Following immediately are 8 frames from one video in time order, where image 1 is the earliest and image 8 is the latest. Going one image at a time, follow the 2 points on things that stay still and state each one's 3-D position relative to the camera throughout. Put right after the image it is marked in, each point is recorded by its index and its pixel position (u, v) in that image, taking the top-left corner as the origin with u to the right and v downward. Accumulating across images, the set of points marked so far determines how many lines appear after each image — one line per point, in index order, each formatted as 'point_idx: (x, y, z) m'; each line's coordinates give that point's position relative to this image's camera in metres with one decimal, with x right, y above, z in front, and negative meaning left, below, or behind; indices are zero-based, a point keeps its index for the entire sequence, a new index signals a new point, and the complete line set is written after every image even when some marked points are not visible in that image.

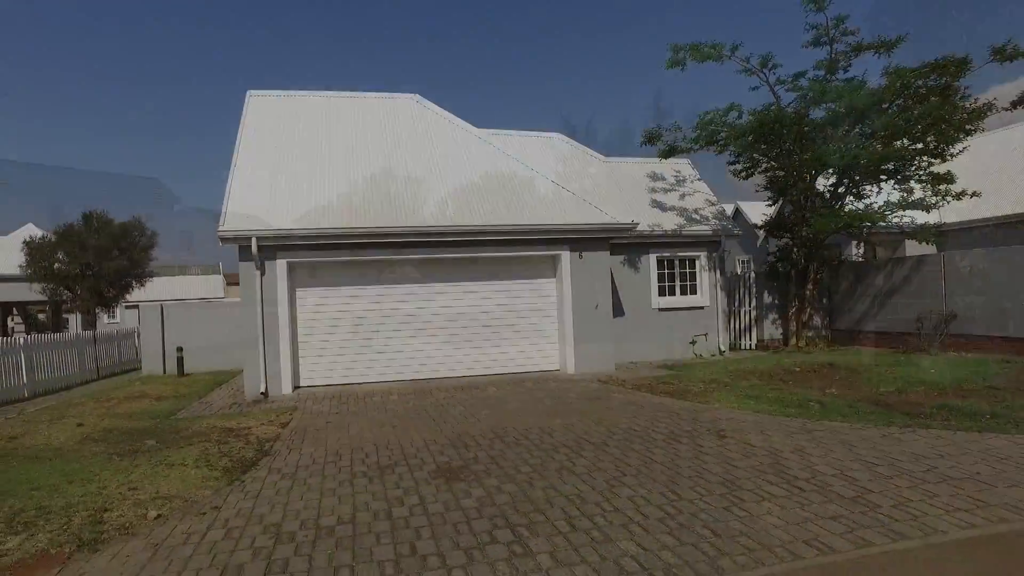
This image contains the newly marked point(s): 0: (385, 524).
0: (-0.9, -1.6, +4.7) m
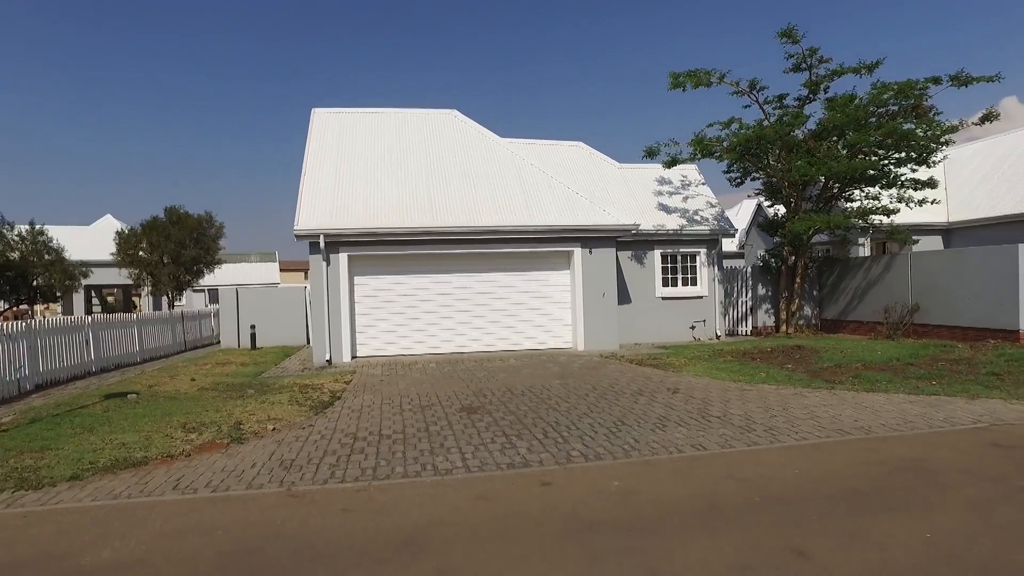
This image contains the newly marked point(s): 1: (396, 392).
0: (-0.9, -1.5, +7.2) m
1: (-1.6, -1.5, +9.8) m
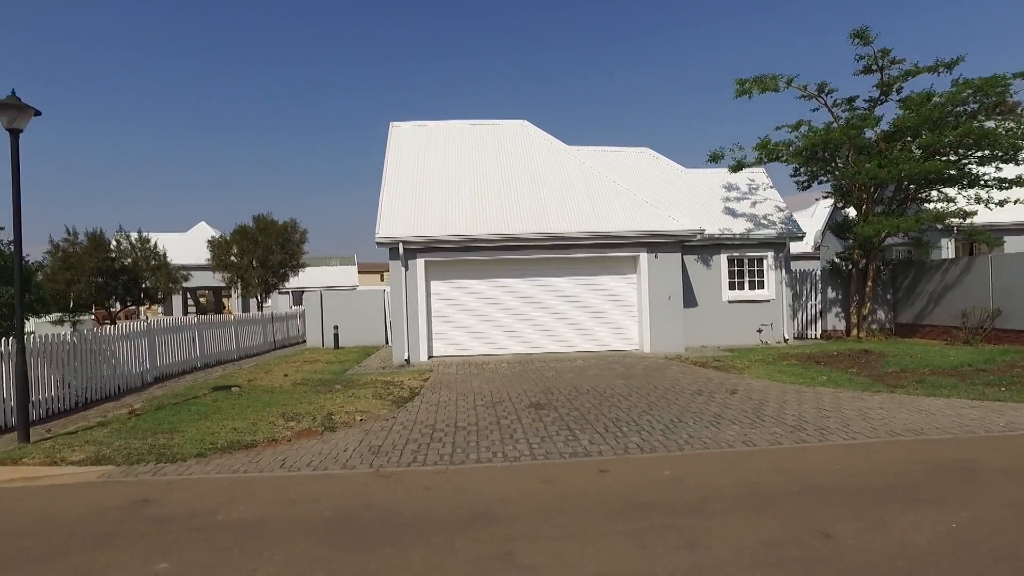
0: (-0.2, -1.6, +7.8) m
1: (-0.6, -1.5, +10.6) m
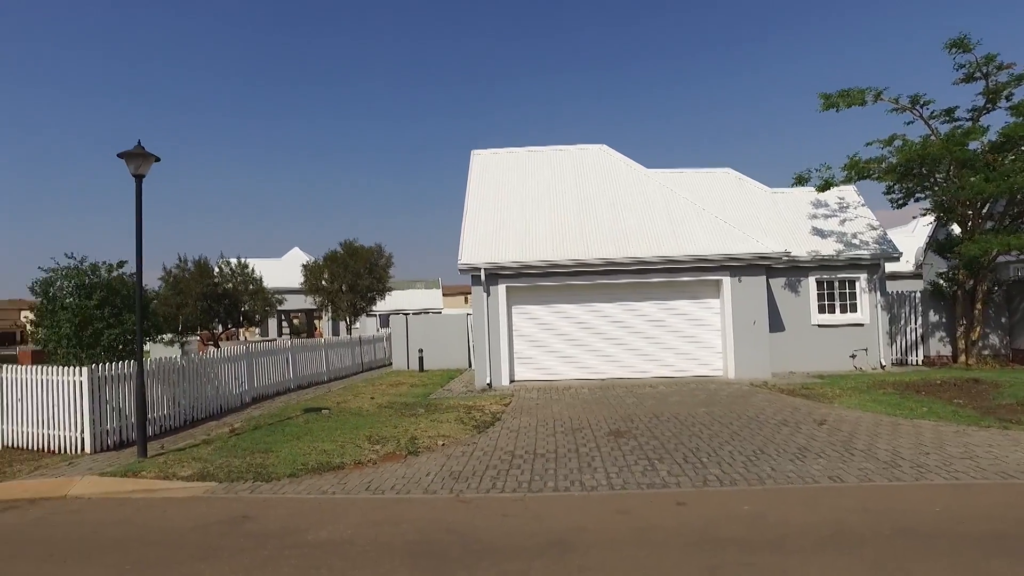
0: (+0.7, -1.9, +7.9) m
1: (+0.6, -1.9, +10.7) m
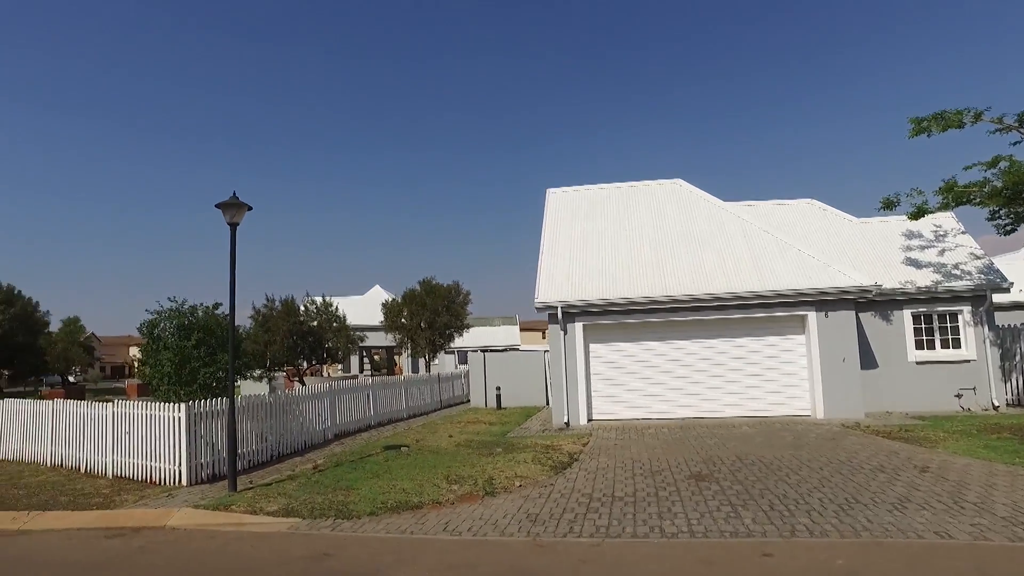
0: (+1.6, -2.3, +7.7) m
1: (+1.7, -2.5, +10.4) m
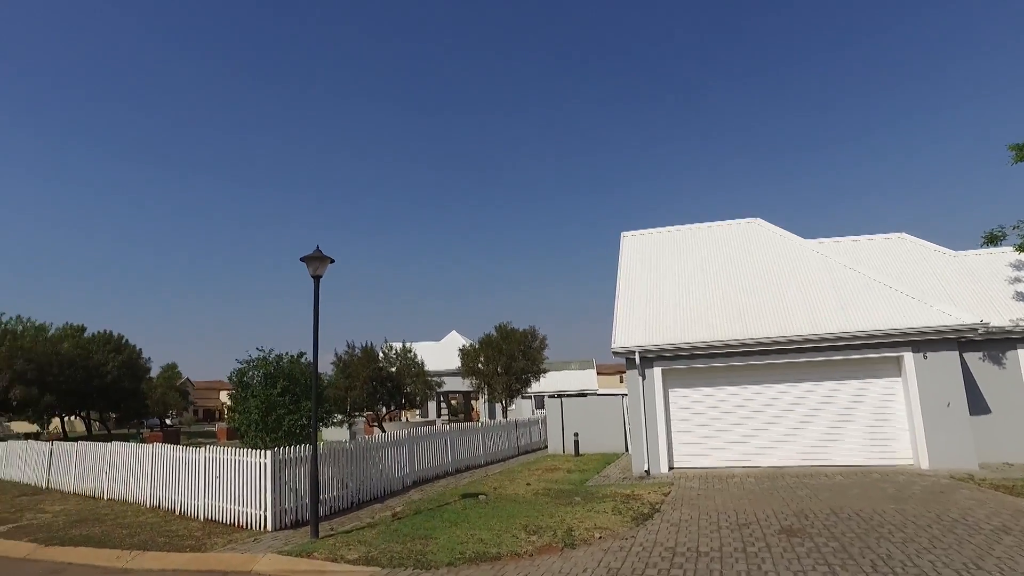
0: (+2.4, -2.8, +7.3) m
1: (+2.9, -3.2, +10.0) m
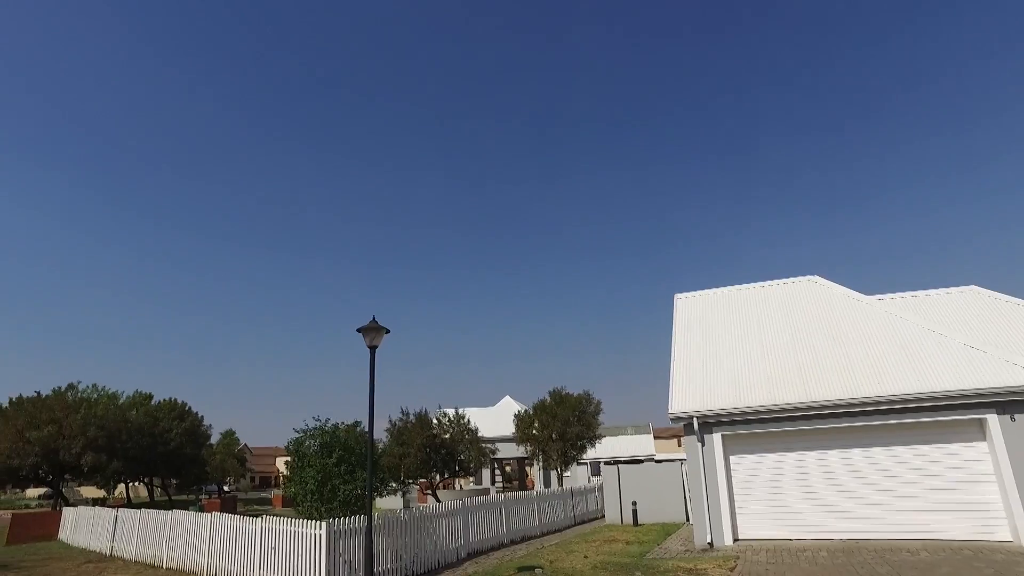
0: (+3.0, -3.4, +6.8) m
1: (+3.7, -4.0, +9.4) m
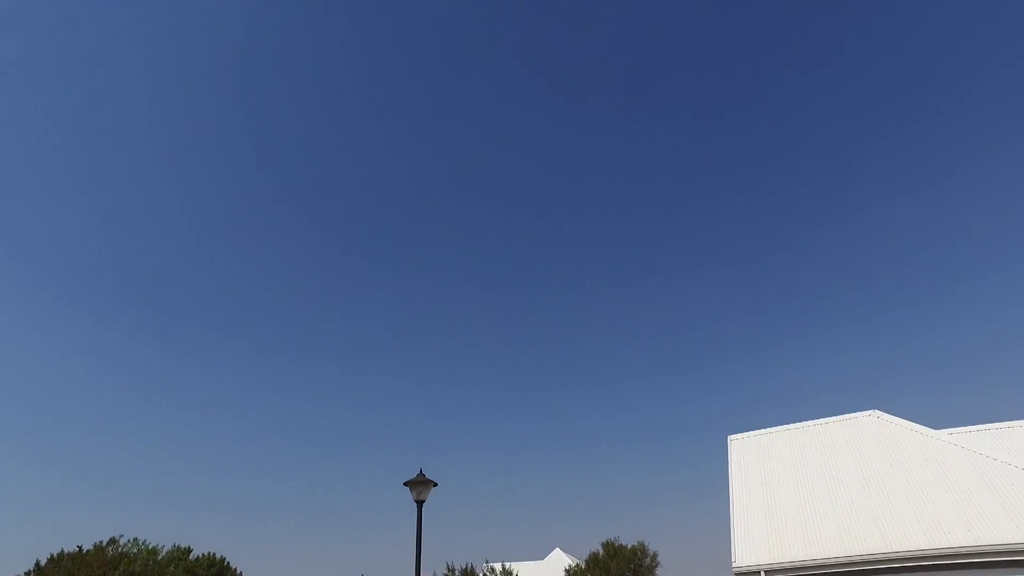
0: (+3.6, -4.7, +5.8) m
1: (+4.4, -5.8, +8.2) m
